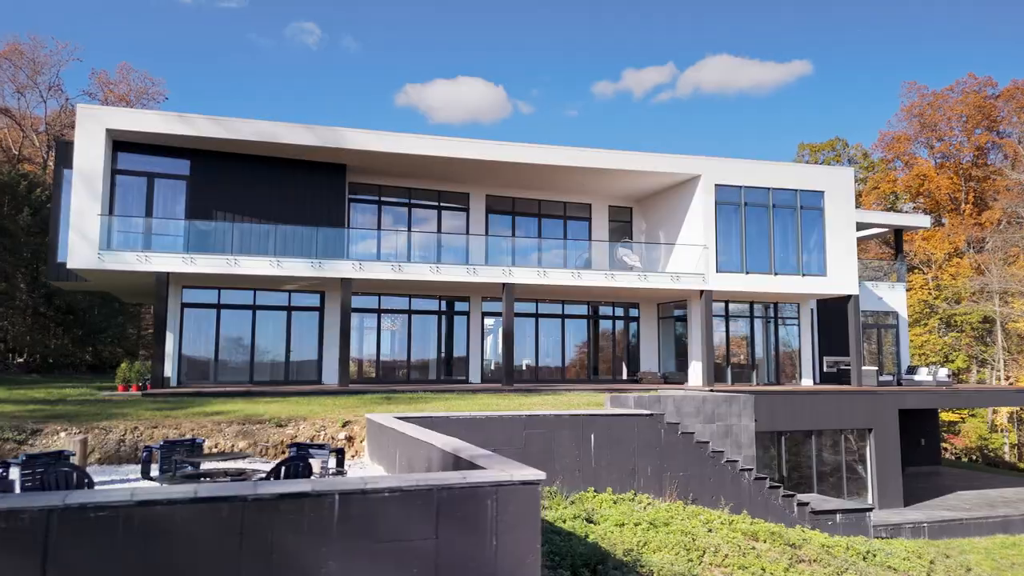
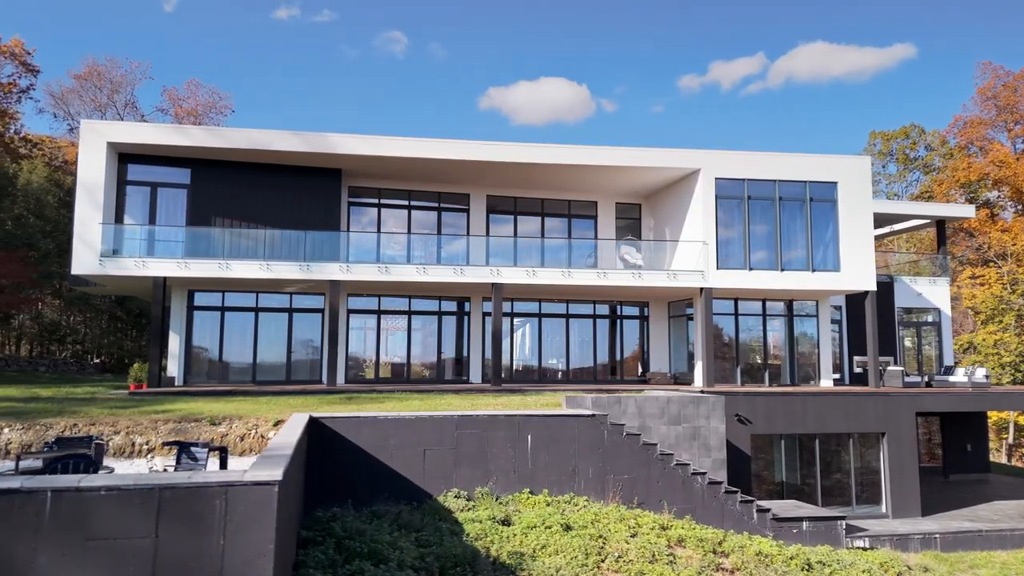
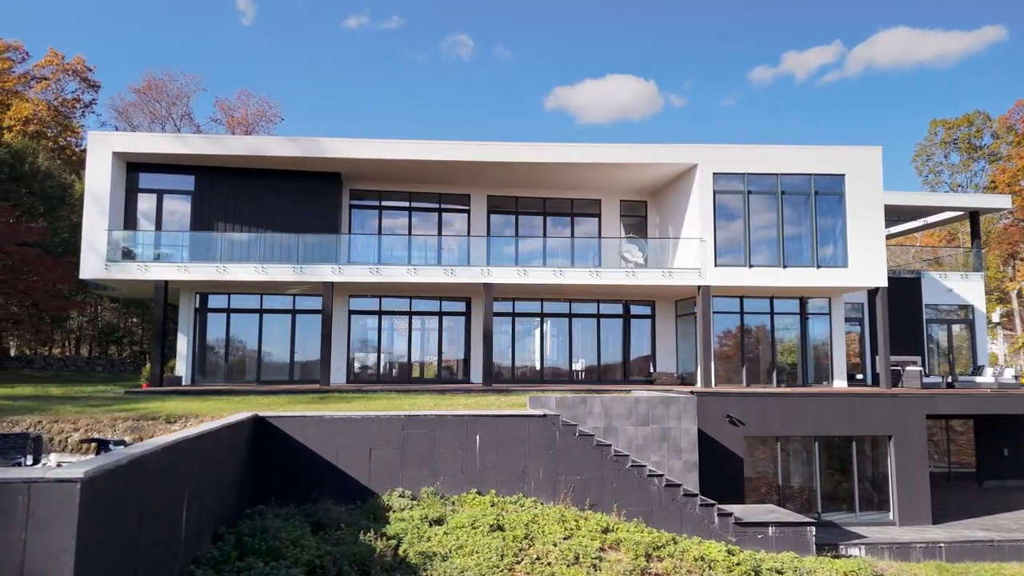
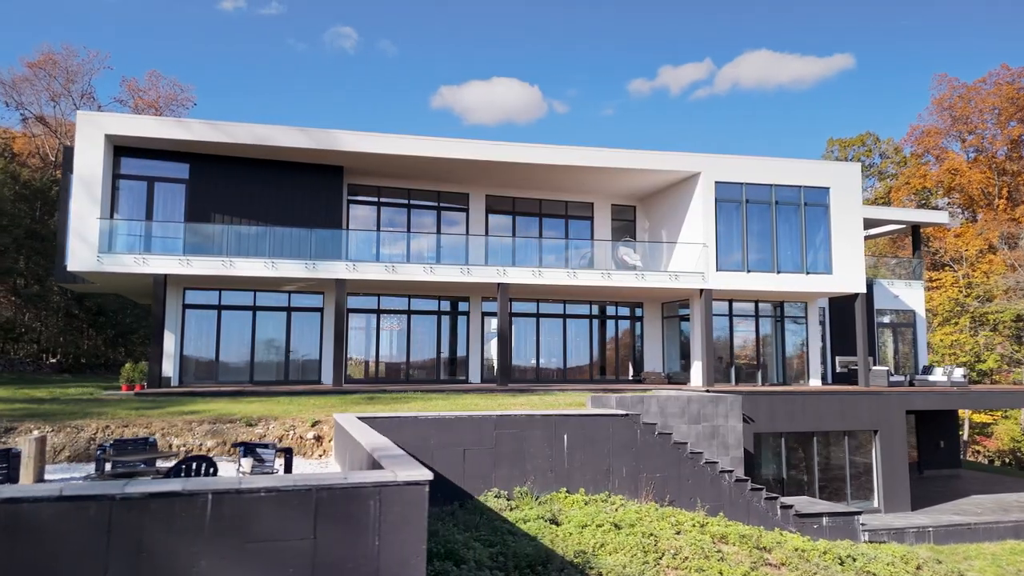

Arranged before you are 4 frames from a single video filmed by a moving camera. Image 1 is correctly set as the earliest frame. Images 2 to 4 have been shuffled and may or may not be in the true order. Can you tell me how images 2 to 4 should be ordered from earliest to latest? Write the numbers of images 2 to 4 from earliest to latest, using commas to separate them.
4, 2, 3
